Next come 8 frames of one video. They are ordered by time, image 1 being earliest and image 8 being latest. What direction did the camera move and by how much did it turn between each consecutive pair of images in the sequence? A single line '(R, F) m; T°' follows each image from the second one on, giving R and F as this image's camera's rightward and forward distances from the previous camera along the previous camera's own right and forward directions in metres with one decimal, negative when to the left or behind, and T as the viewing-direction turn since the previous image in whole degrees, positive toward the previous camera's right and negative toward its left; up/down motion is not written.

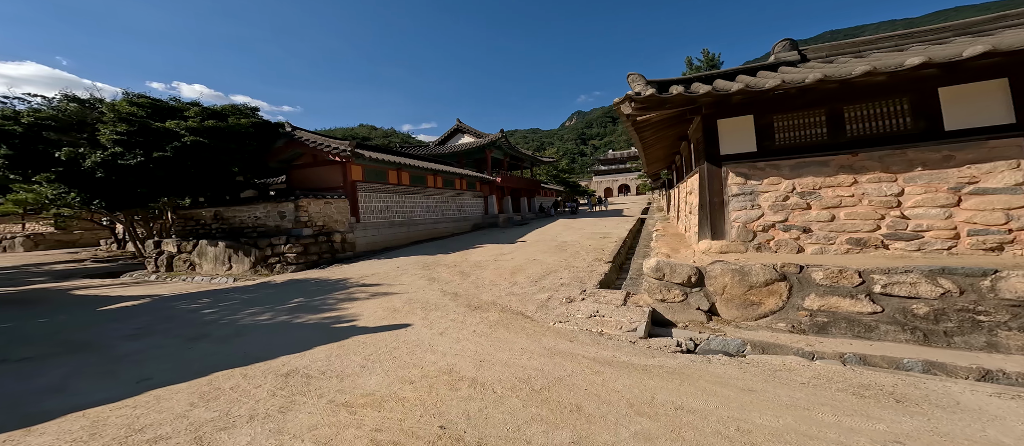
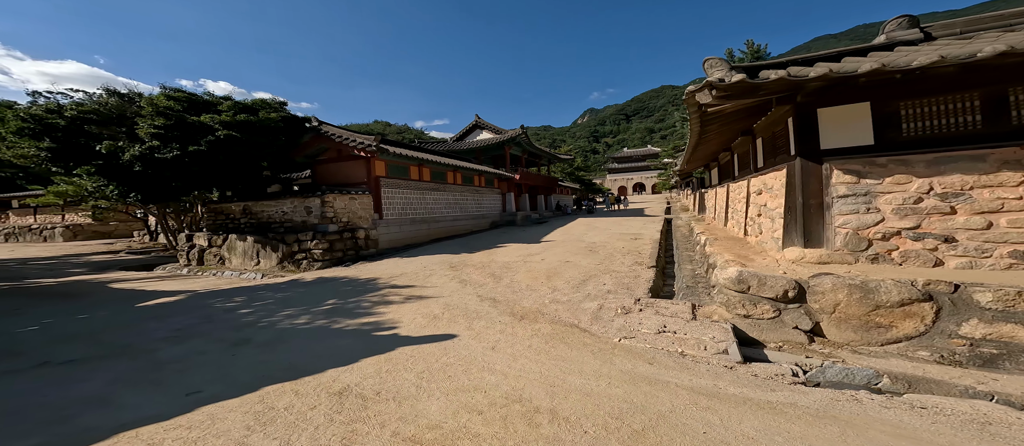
(-0.4, +0.2) m; -2°
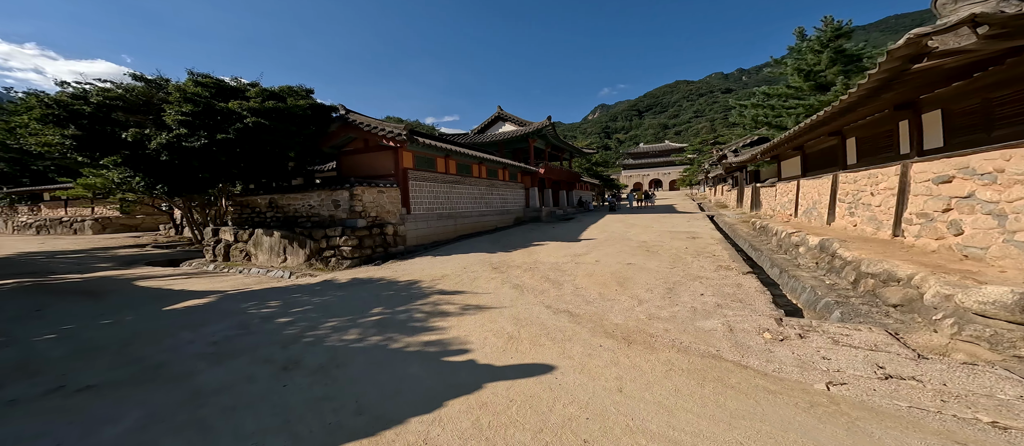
(-0.7, +0.7) m; -2°
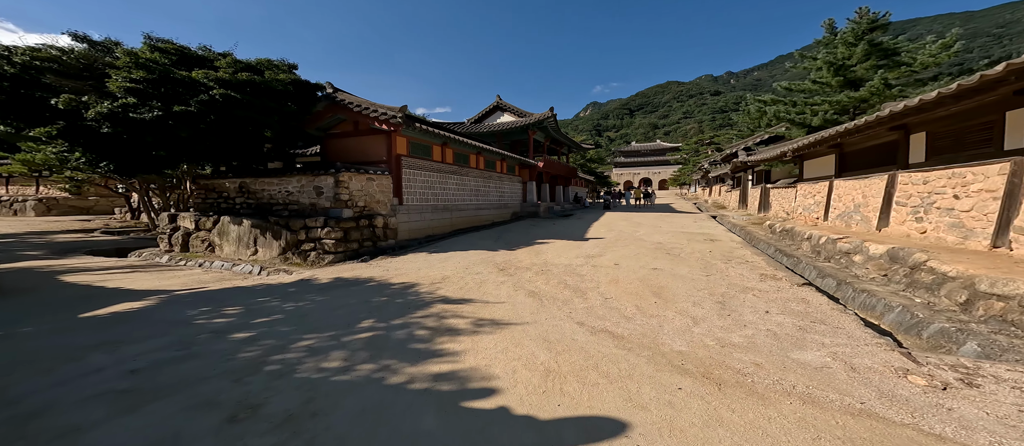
(-0.4, +0.8) m; +2°
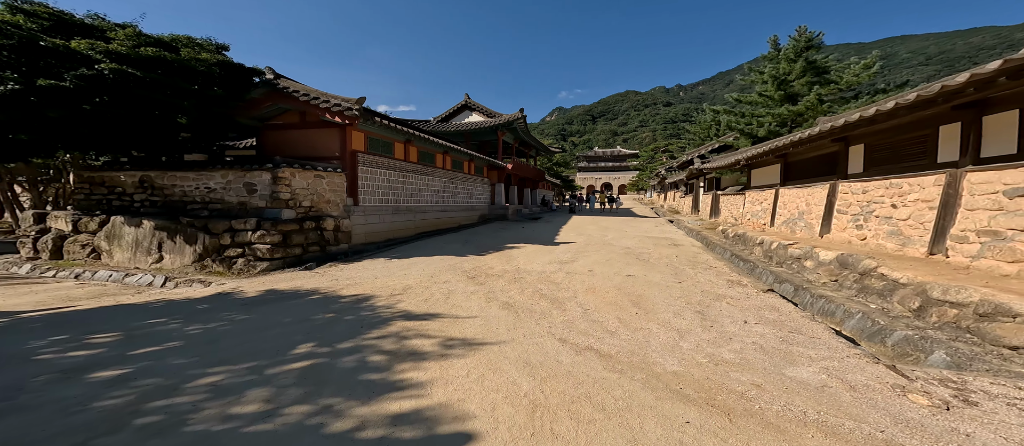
(-0.1, +0.4) m; +7°
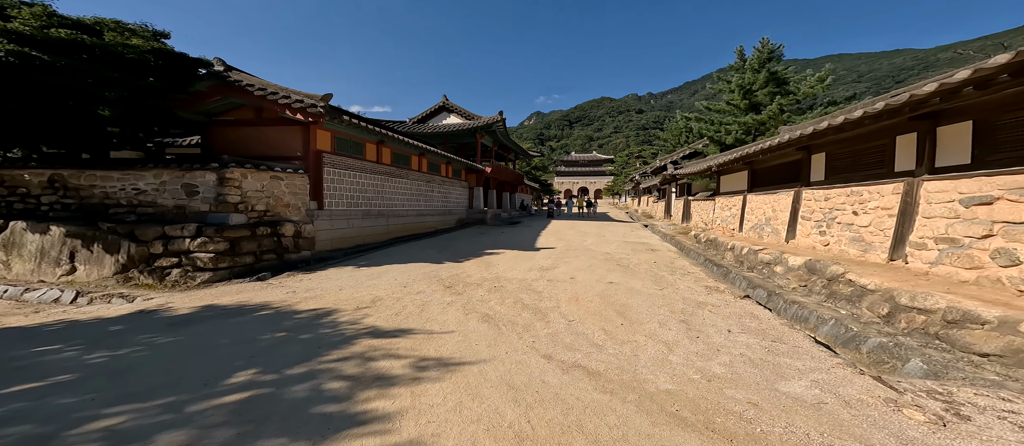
(-0.1, +0.2) m; +5°
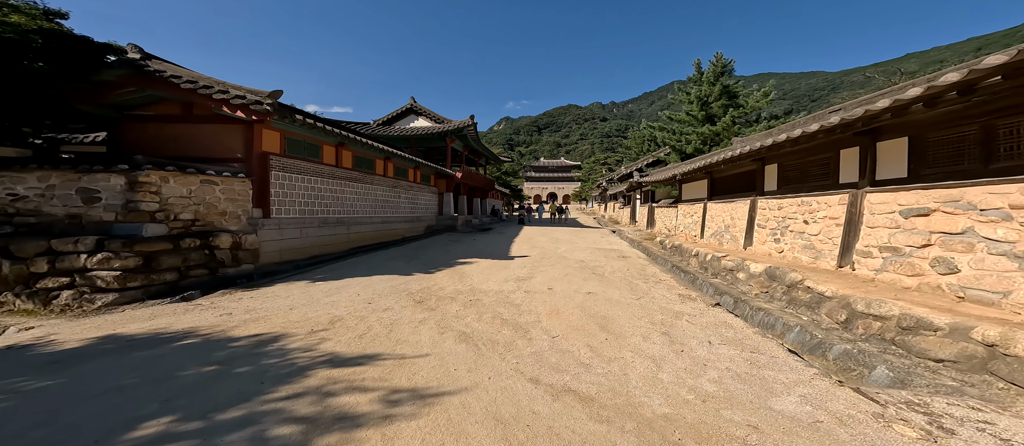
(-0.2, +0.2) m; +7°
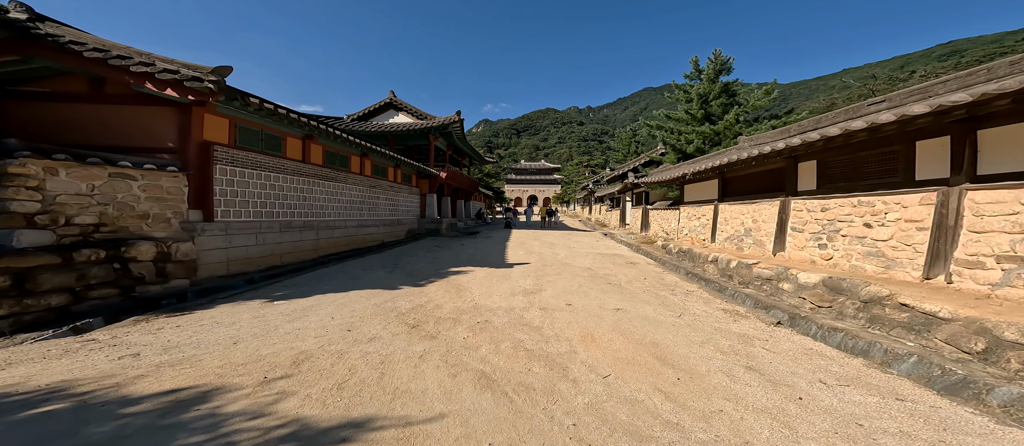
(-0.6, +1.0) m; +5°
